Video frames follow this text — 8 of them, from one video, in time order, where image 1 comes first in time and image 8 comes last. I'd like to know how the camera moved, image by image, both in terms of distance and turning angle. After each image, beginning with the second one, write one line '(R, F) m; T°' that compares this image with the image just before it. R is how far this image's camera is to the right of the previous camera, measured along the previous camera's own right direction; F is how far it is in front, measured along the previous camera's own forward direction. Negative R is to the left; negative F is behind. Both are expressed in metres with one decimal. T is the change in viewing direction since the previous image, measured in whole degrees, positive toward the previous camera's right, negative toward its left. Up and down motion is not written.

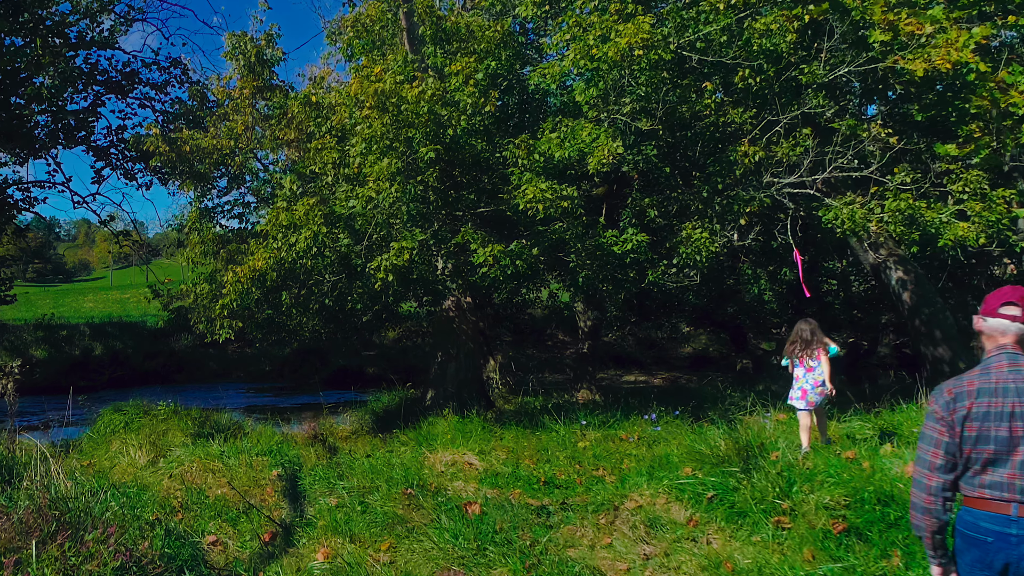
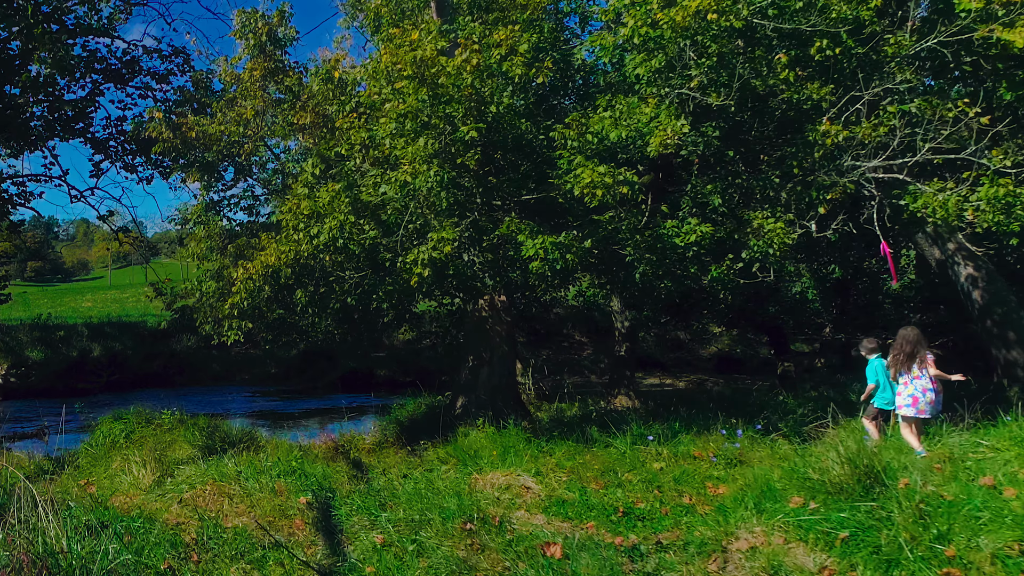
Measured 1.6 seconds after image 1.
(-0.4, +1.1) m; 0°
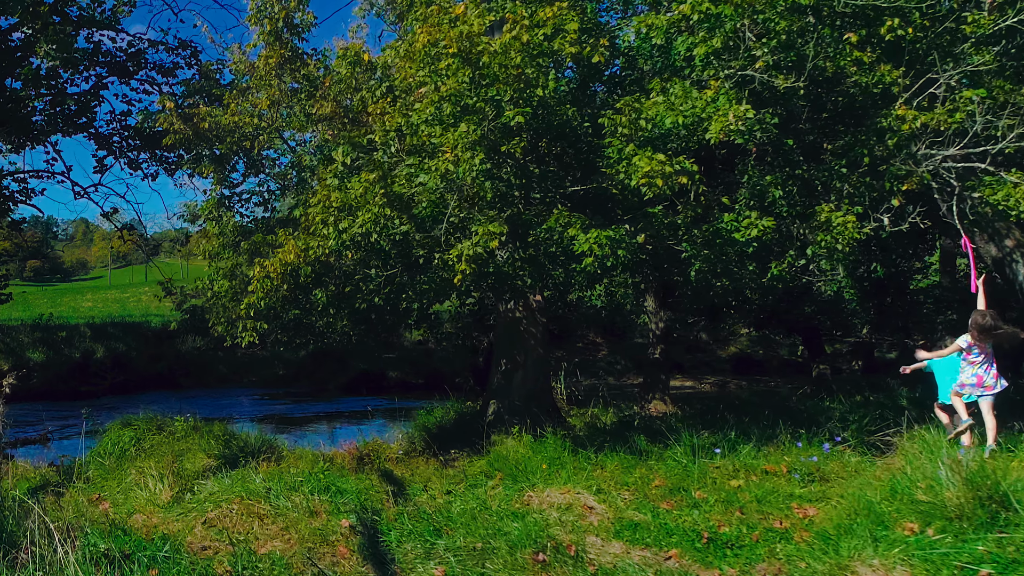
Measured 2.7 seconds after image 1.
(-0.4, +0.7) m; 0°
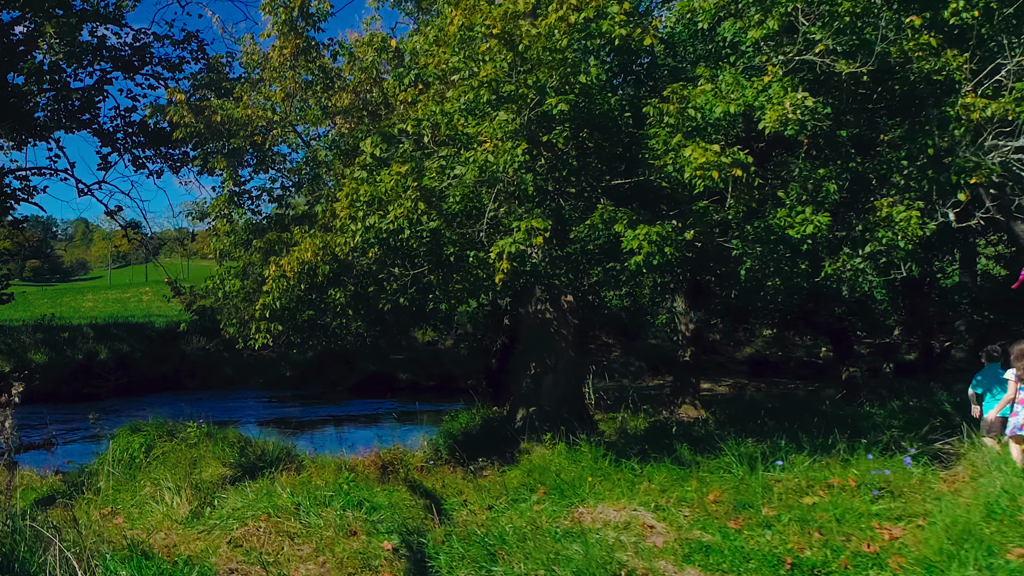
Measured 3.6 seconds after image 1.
(-0.3, +0.5) m; 0°
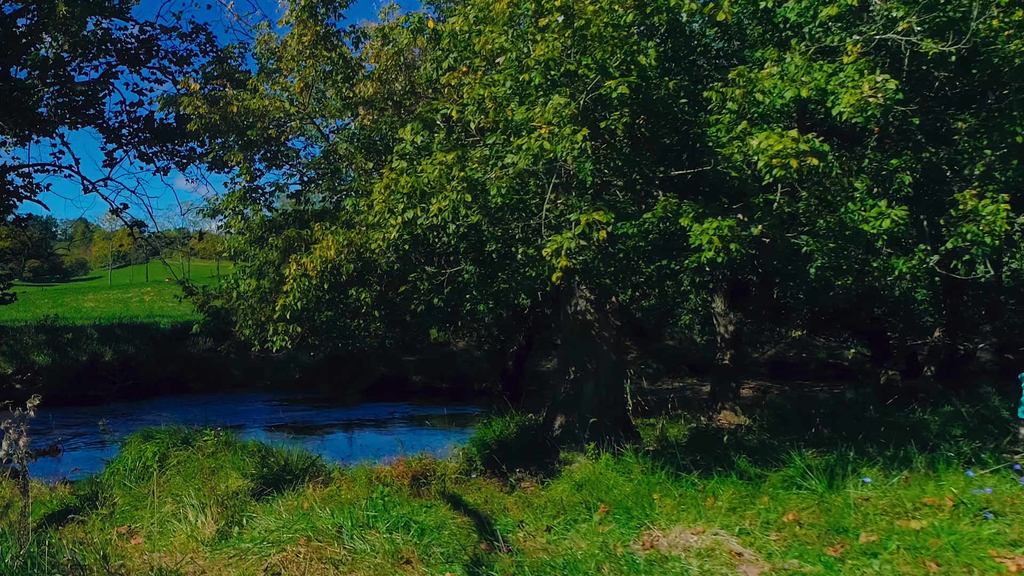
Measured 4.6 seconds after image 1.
(-0.4, +0.6) m; 0°
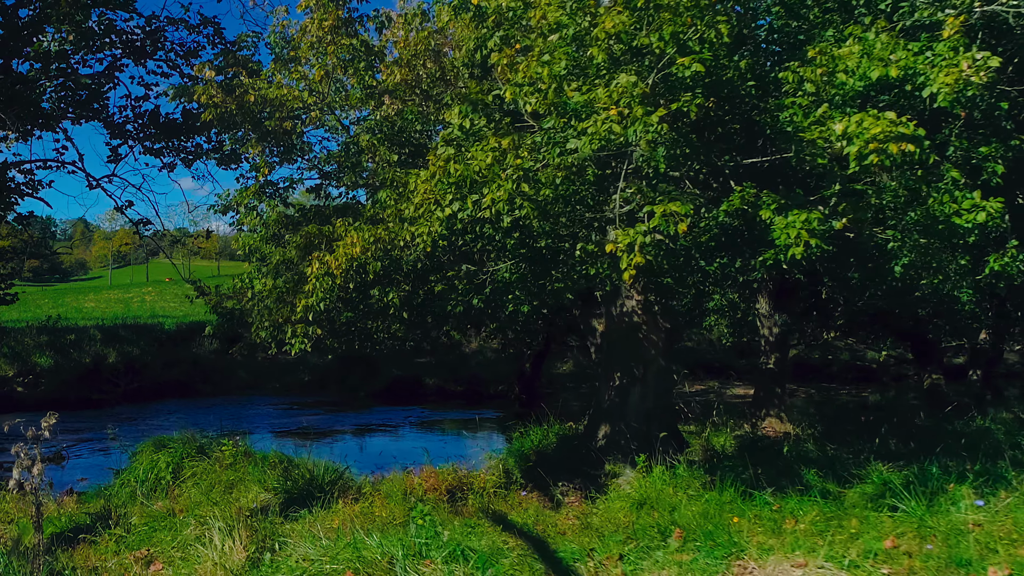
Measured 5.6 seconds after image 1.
(-0.4, +0.7) m; 0°
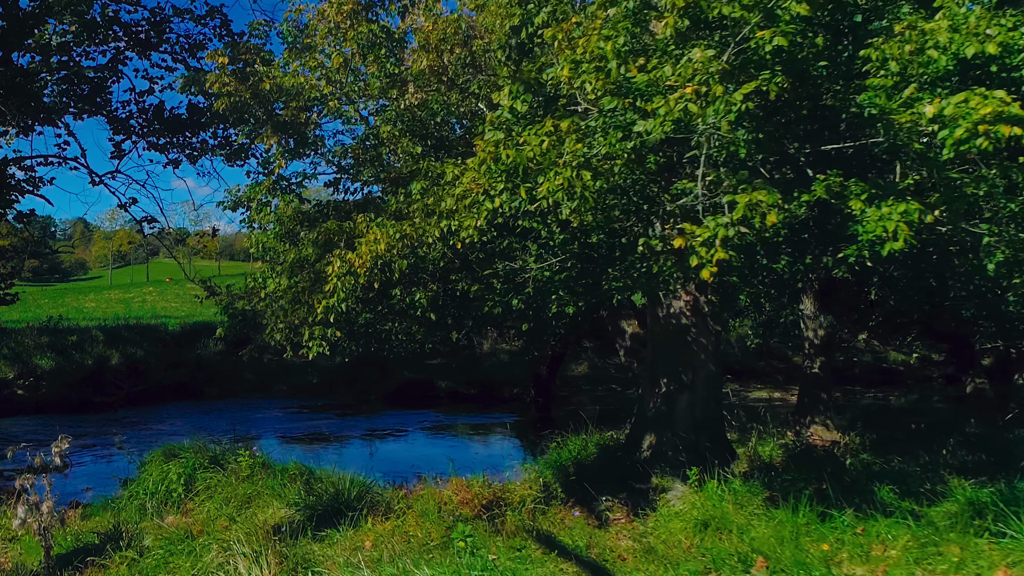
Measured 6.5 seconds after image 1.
(-0.3, +0.6) m; 0°
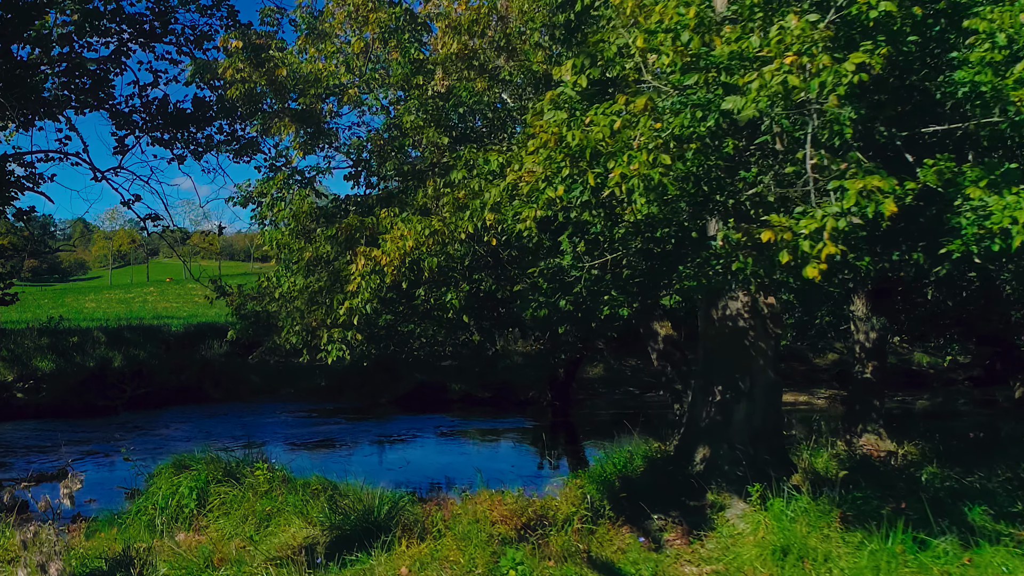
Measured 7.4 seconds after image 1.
(-0.3, +0.7) m; 0°
